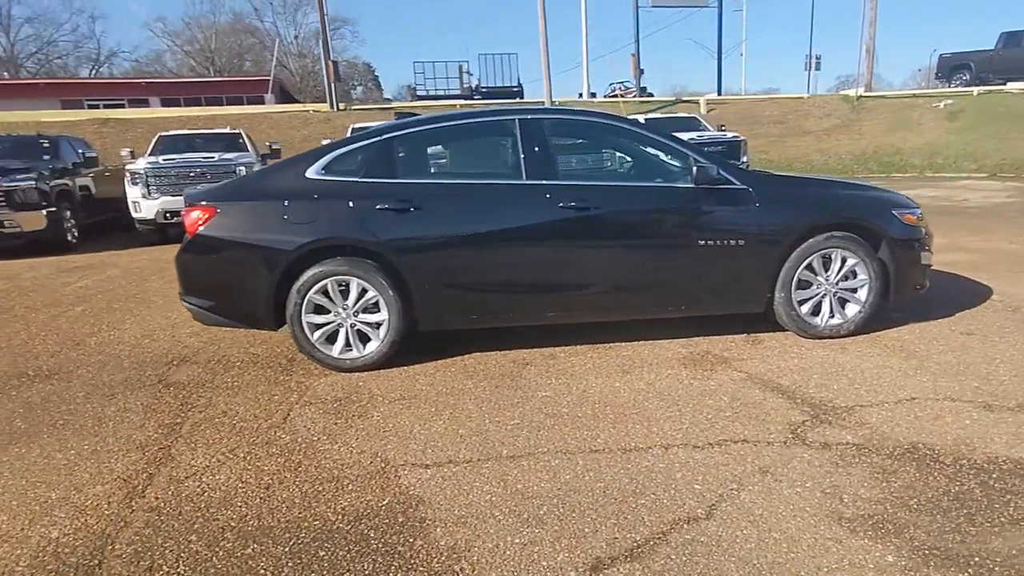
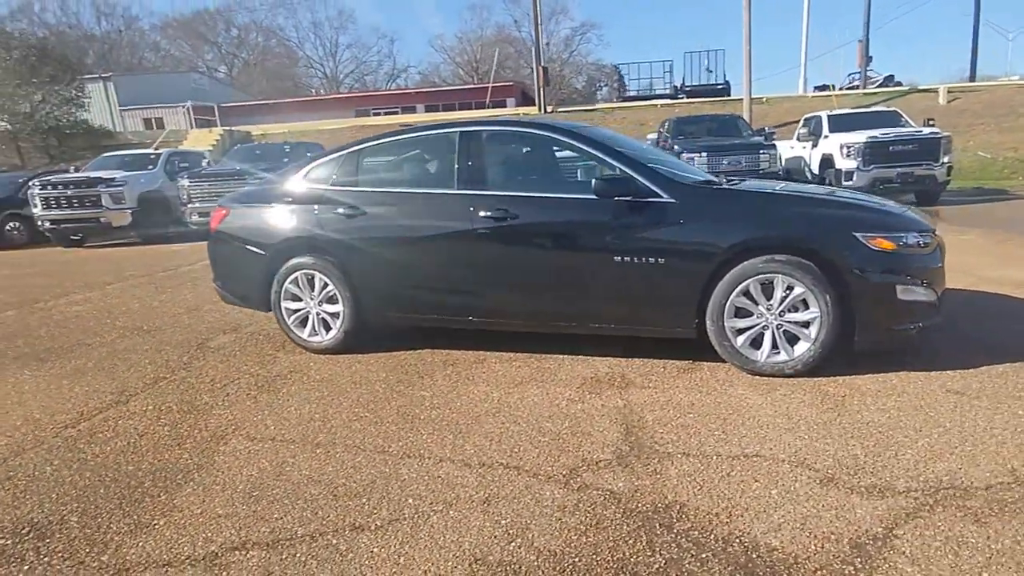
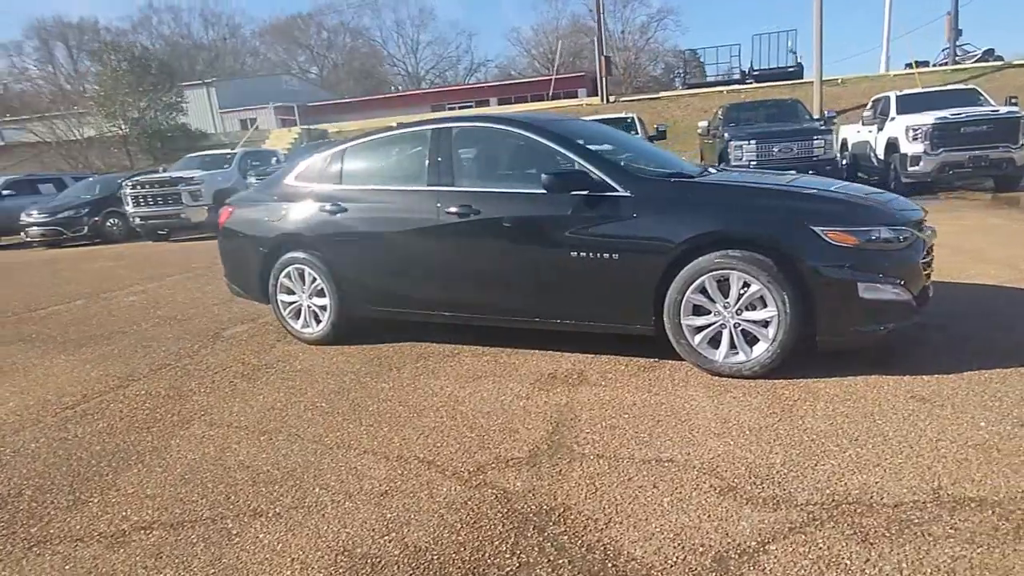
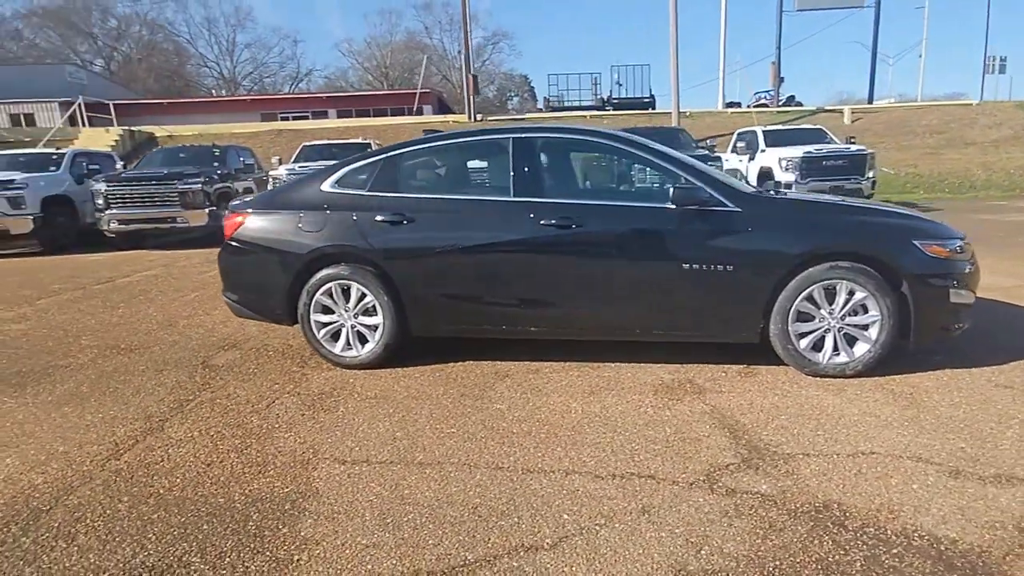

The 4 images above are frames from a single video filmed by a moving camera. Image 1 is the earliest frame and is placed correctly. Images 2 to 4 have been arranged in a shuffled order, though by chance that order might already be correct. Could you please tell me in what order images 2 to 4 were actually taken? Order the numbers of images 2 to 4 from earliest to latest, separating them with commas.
4, 2, 3
